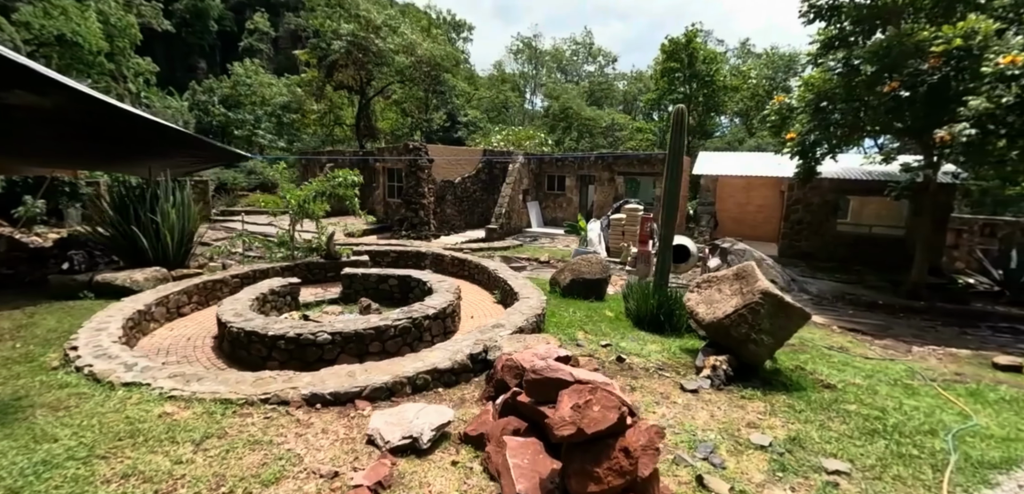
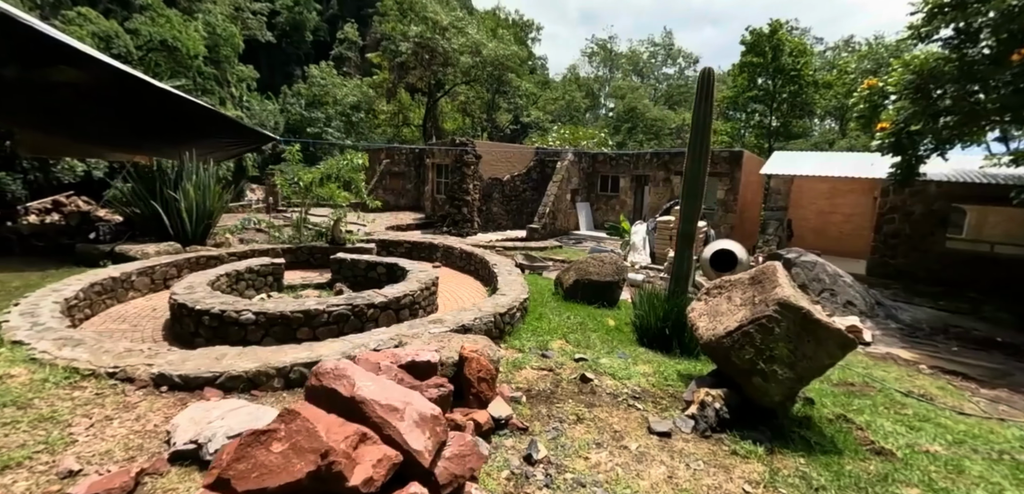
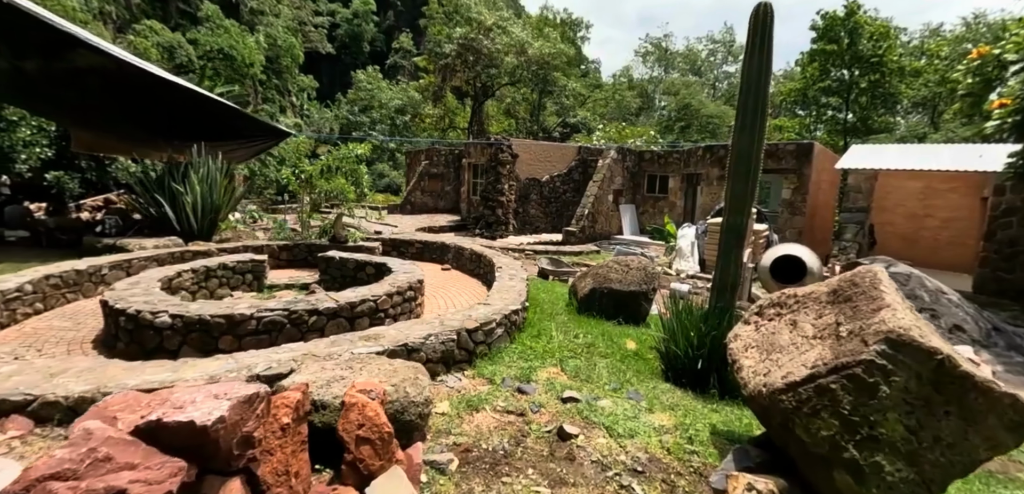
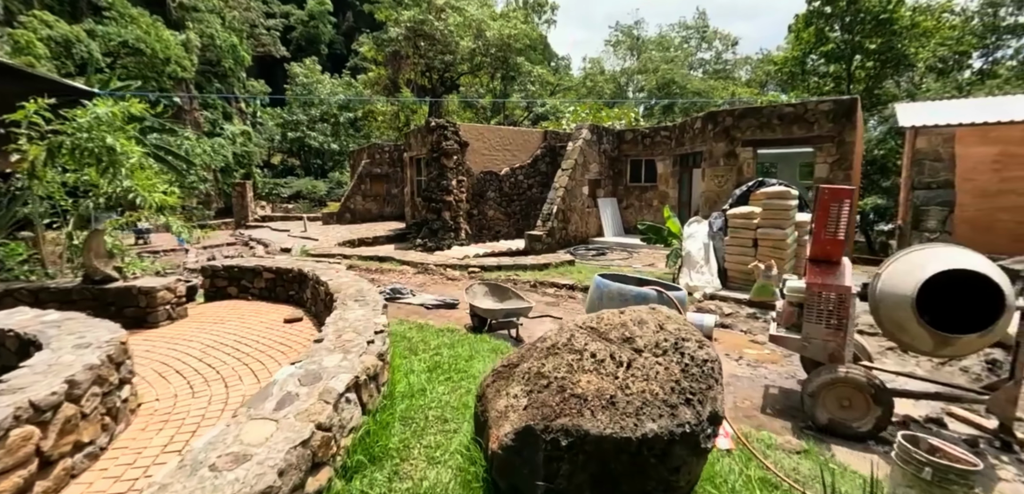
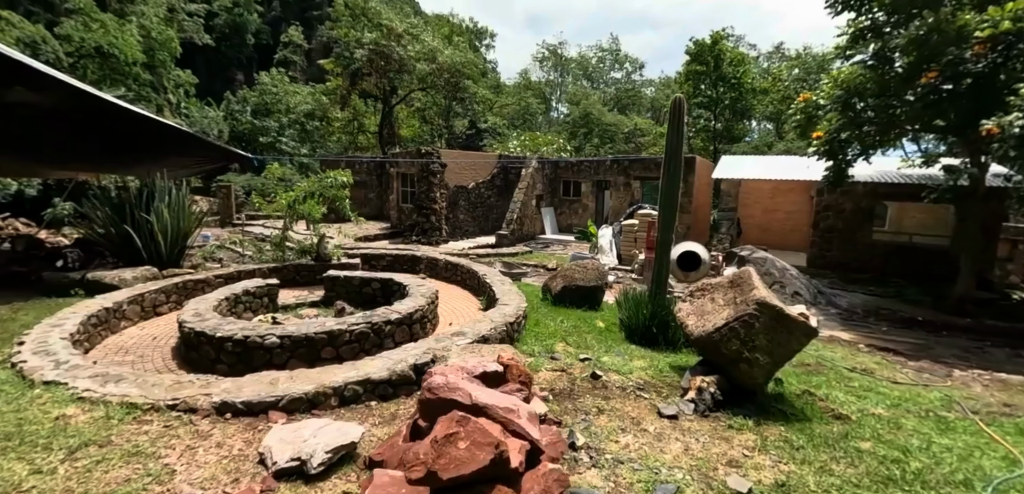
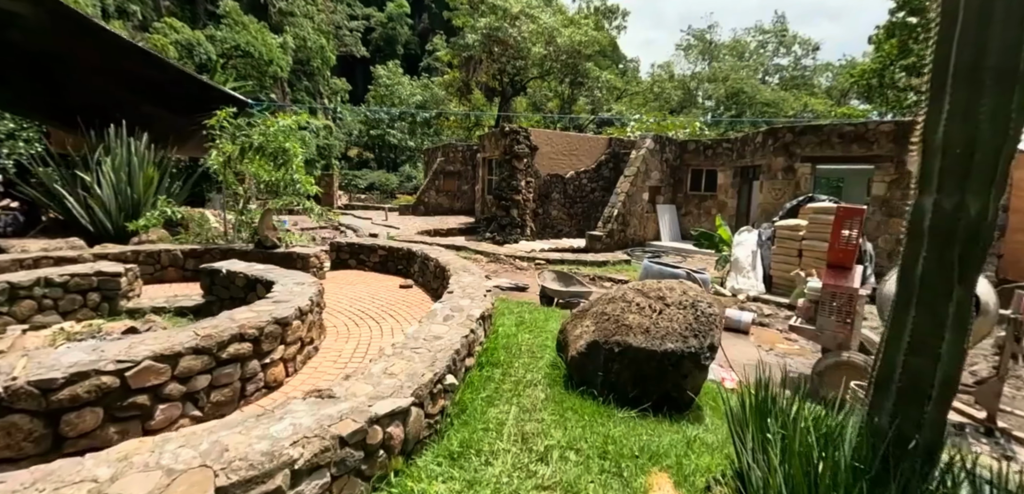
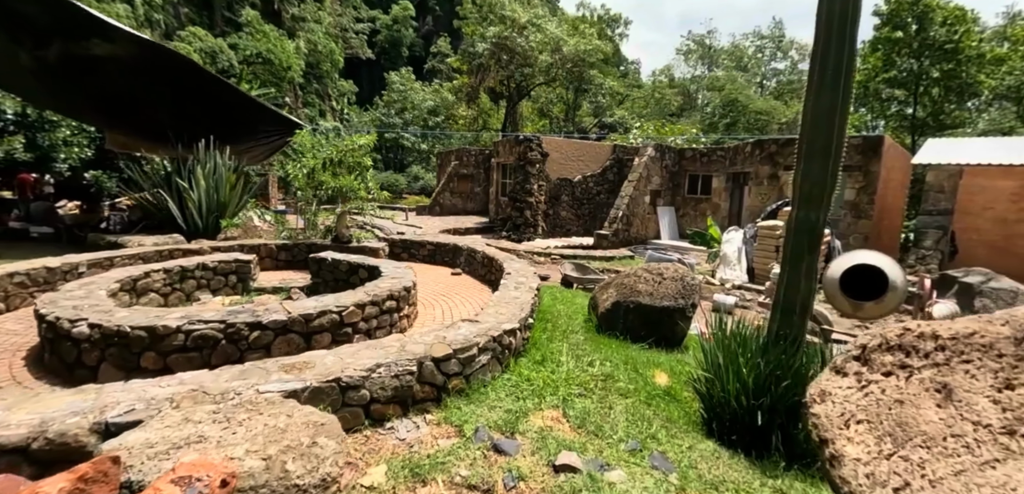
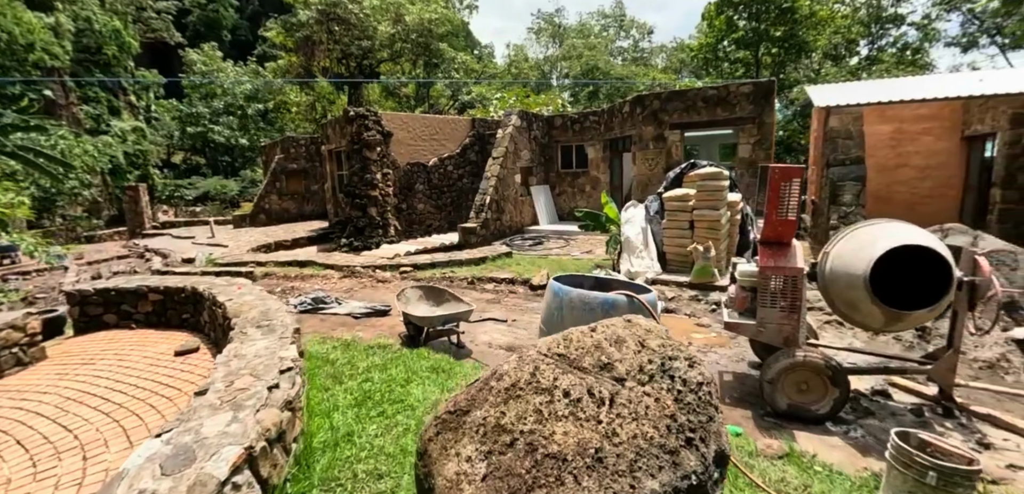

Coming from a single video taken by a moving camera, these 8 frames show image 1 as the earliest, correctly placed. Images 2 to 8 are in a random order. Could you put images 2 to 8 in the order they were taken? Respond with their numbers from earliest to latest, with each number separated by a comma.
5, 2, 3, 7, 6, 4, 8
